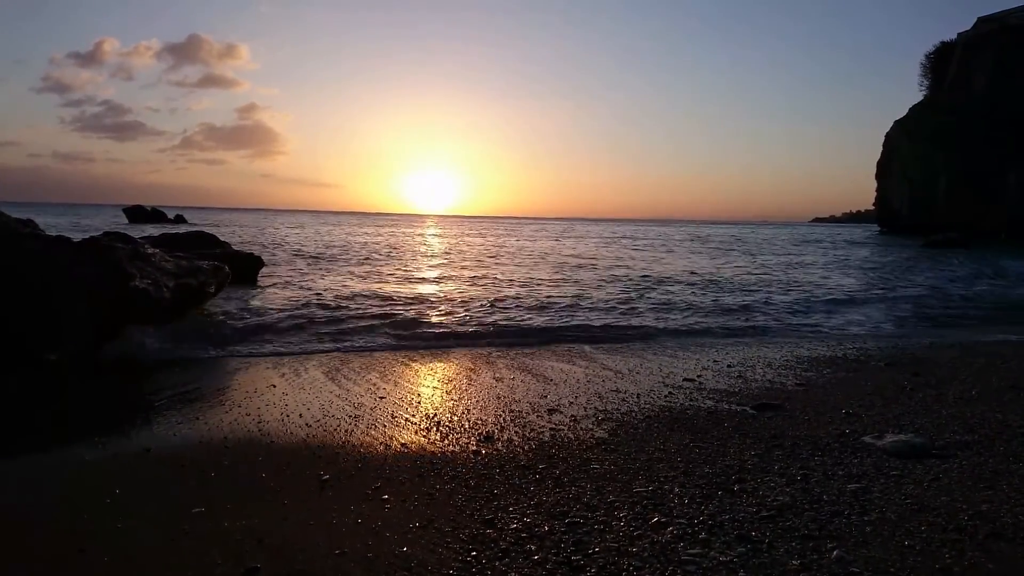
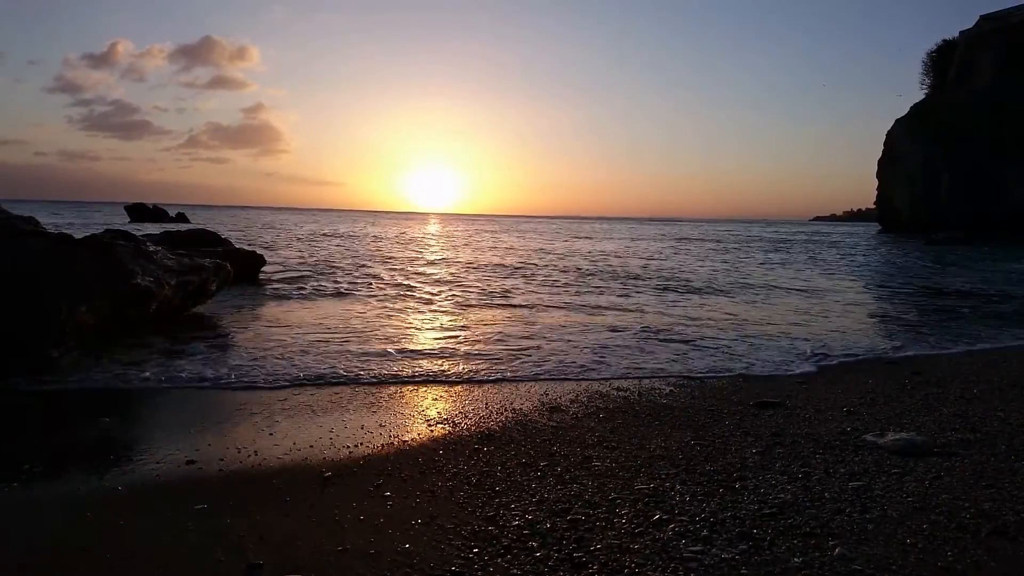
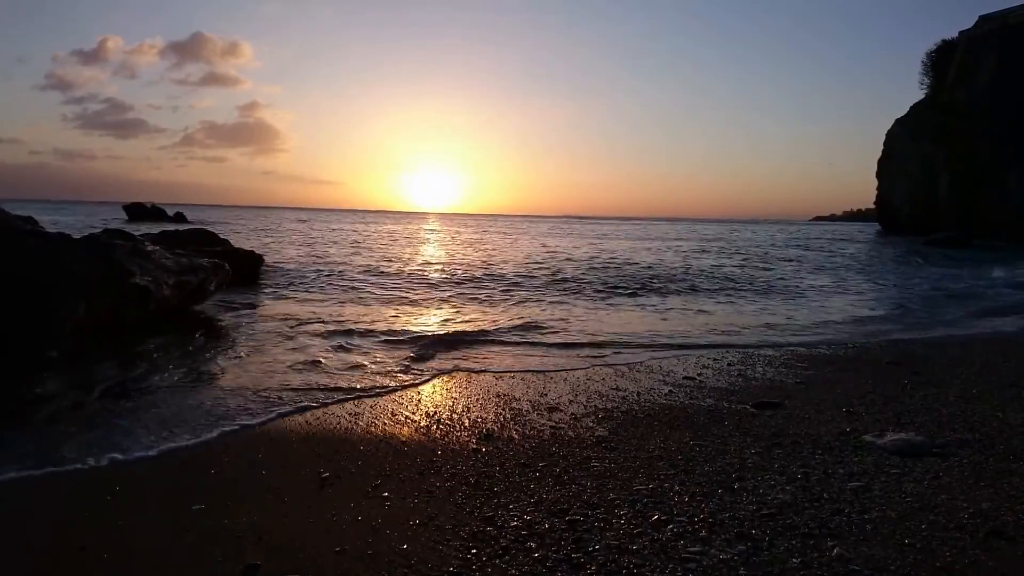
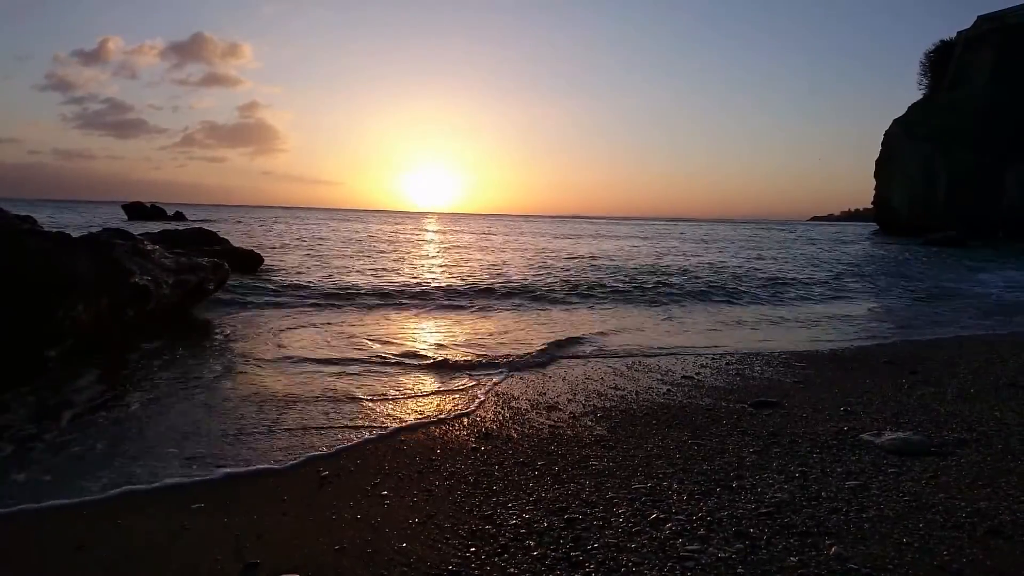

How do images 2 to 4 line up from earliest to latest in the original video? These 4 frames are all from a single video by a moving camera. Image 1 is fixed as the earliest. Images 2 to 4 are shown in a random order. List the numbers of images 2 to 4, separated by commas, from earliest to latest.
3, 4, 2
